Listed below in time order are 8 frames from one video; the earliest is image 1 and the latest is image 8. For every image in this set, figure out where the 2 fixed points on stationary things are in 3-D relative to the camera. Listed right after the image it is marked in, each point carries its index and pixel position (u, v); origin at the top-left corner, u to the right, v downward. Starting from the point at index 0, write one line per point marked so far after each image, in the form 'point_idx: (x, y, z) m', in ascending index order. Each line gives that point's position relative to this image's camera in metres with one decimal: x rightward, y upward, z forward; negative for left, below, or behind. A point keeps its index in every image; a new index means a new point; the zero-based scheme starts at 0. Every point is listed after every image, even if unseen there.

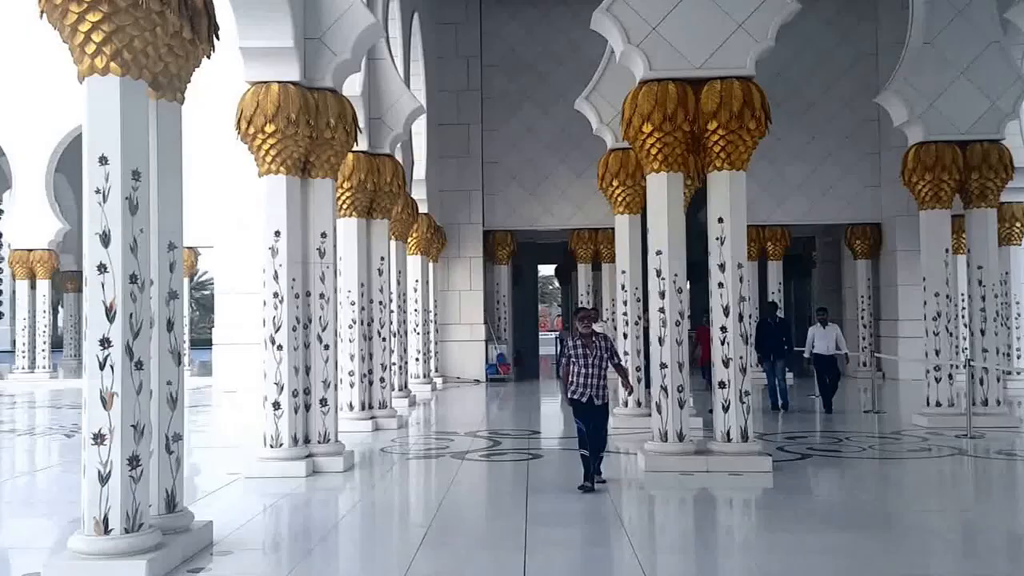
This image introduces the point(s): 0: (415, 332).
0: (-1.5, -0.7, +13.6) m
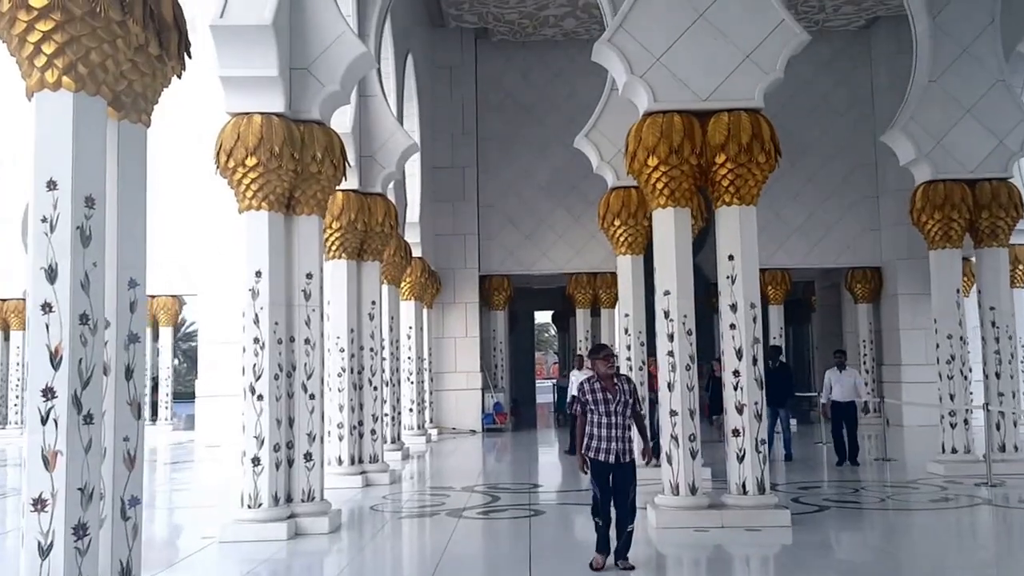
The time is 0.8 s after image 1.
0: (-1.6, -1.4, +13.1) m
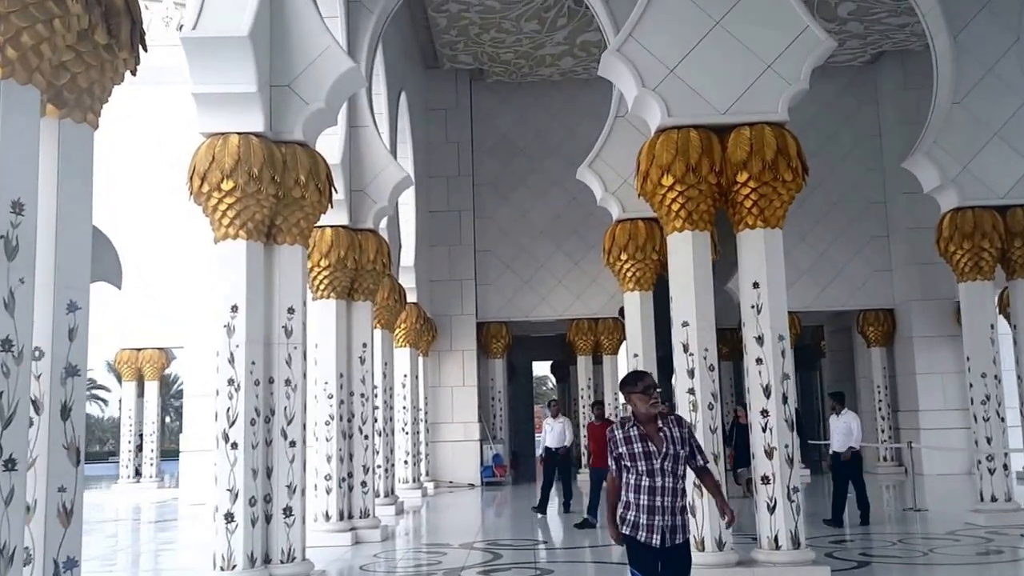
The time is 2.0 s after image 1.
0: (-1.6, -2.1, +12.5) m
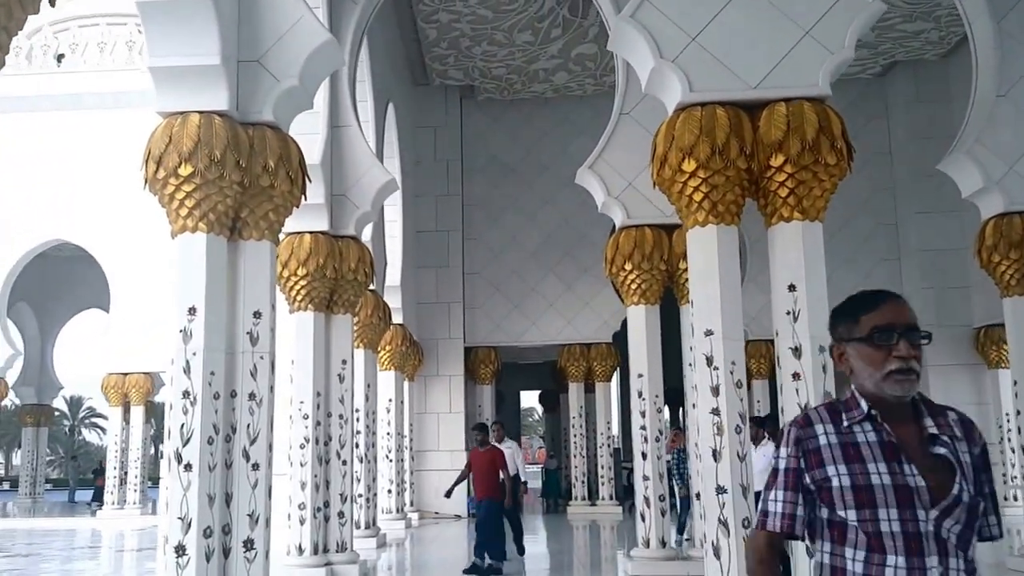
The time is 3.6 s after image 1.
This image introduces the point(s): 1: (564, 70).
0: (-1.7, -2.4, +11.7) m
1: (+0.8, +3.5, +13.9) m
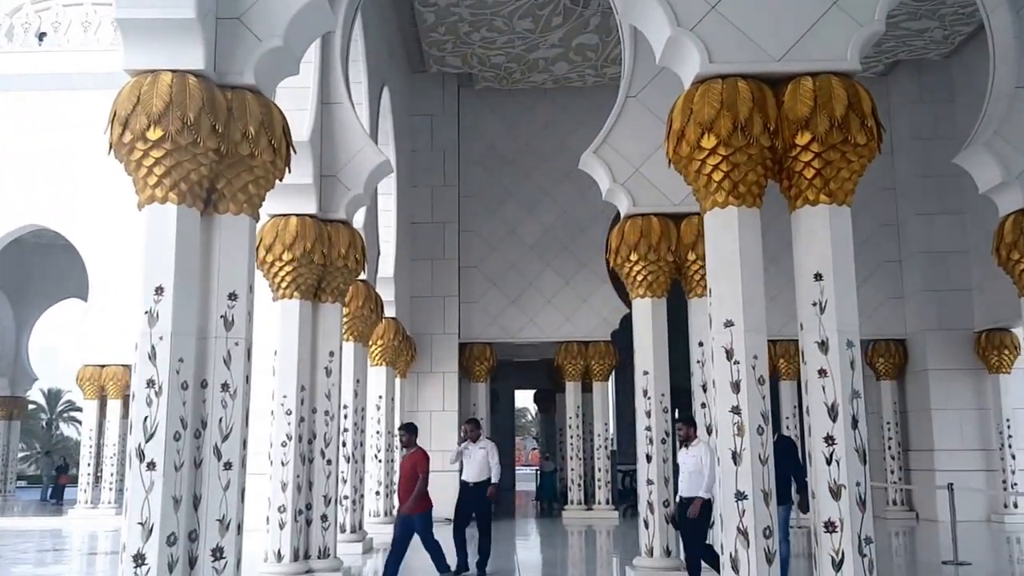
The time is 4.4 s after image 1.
0: (-1.8, -2.2, +11.3) m
1: (+0.8, +3.6, +13.5) m
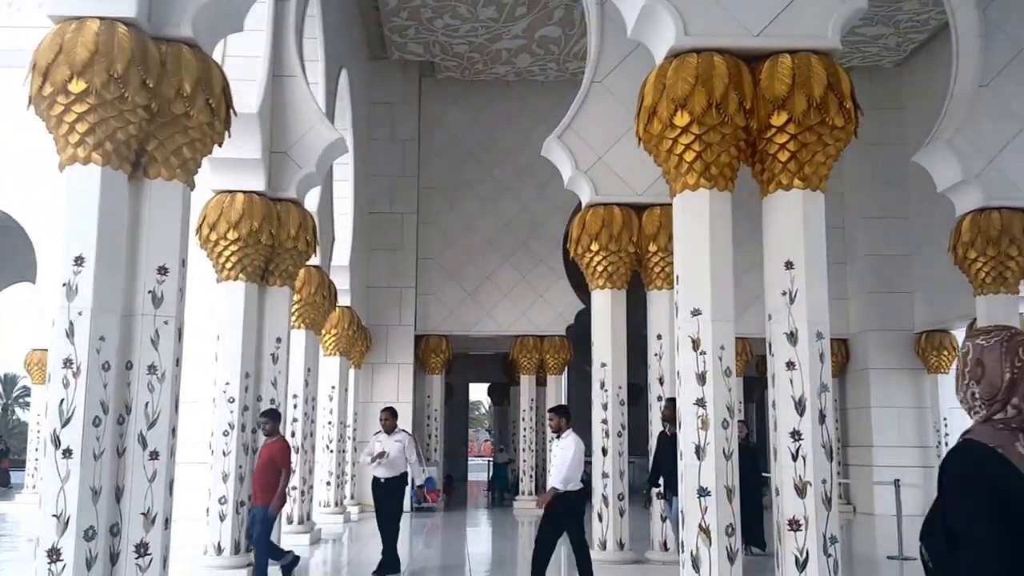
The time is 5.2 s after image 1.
0: (-2.4, -2.1, +11.0) m
1: (+0.3, +3.7, +13.3) m
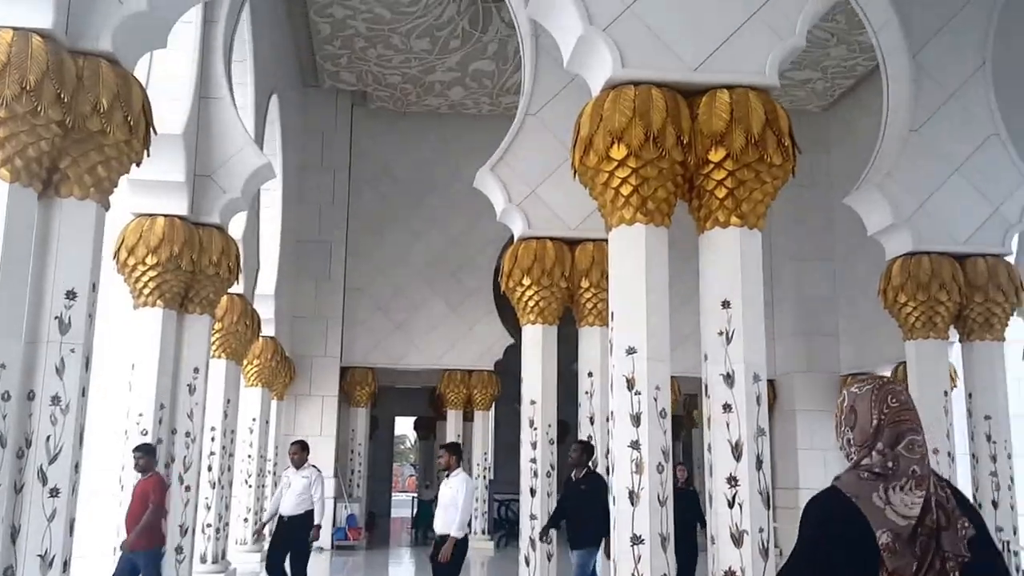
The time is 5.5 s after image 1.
0: (-3.3, -2.4, +10.5) m
1: (-0.7, +3.2, +13.3) m
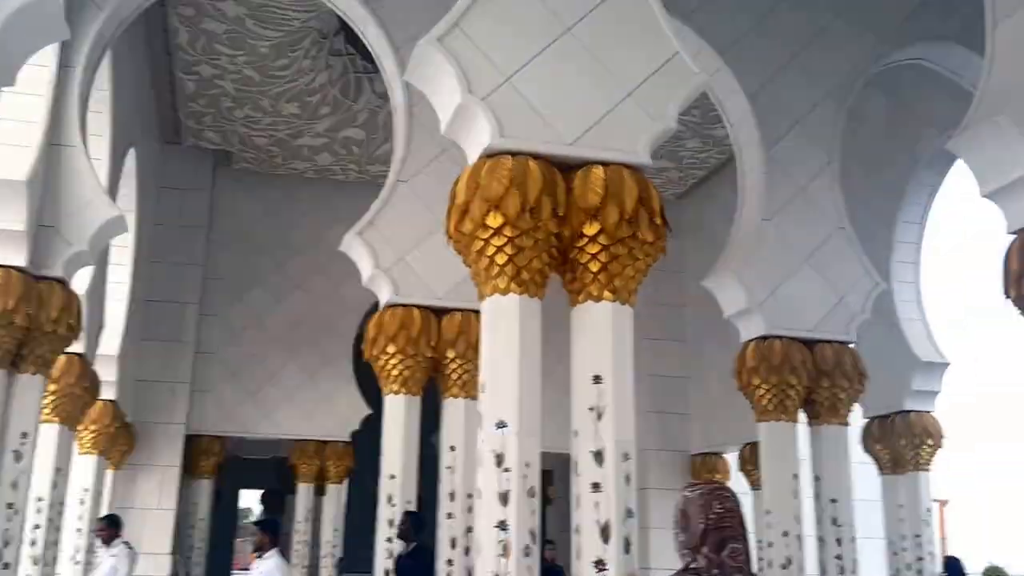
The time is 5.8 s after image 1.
0: (-5.0, -3.1, +9.6) m
1: (-2.7, +2.2, +13.2) m
